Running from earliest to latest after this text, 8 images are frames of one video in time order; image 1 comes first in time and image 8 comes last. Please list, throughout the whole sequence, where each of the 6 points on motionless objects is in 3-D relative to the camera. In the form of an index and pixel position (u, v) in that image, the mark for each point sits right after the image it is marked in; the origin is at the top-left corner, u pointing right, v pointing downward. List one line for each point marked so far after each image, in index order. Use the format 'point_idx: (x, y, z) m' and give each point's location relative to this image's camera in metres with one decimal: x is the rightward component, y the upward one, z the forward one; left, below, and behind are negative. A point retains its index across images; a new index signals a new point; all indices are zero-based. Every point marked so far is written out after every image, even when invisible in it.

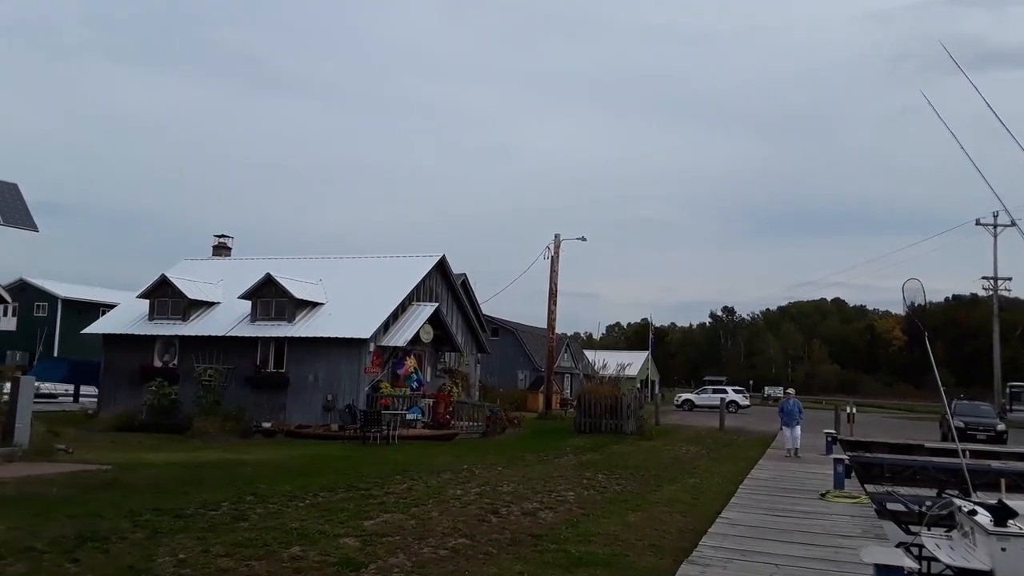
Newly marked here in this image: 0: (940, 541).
0: (+5.8, -3.4, +10.5) m
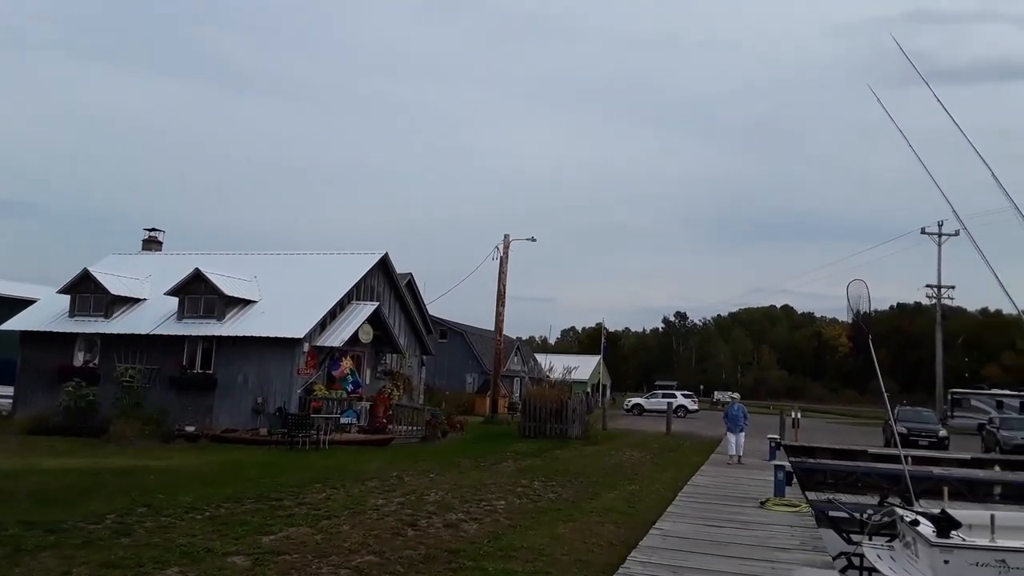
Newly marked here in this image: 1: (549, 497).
0: (+4.8, -3.4, +10.1) m
1: (+0.6, -3.5, +12.8) m
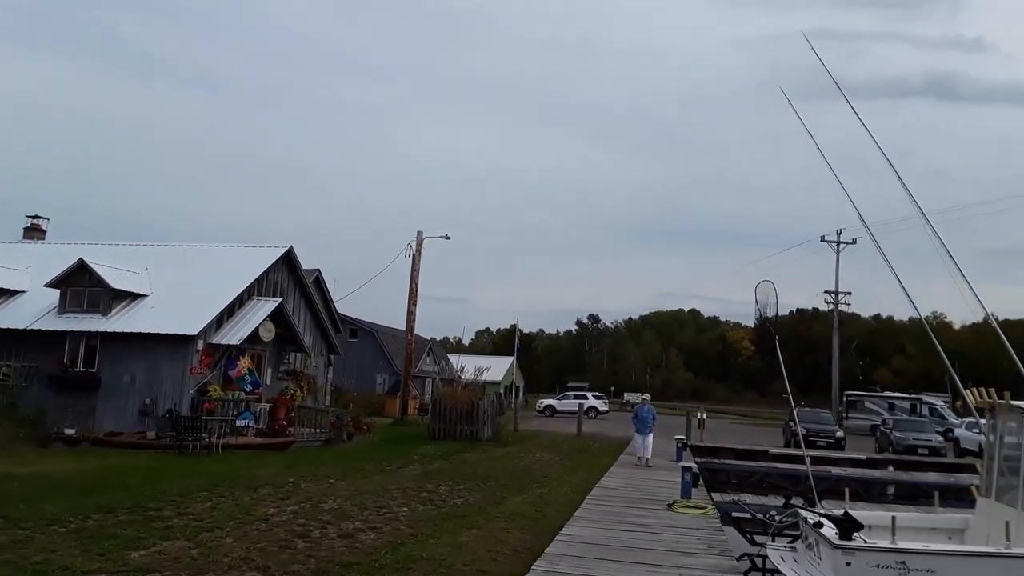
0: (+3.6, -3.4, +10.0) m
1: (-0.9, -3.4, +12.3) m
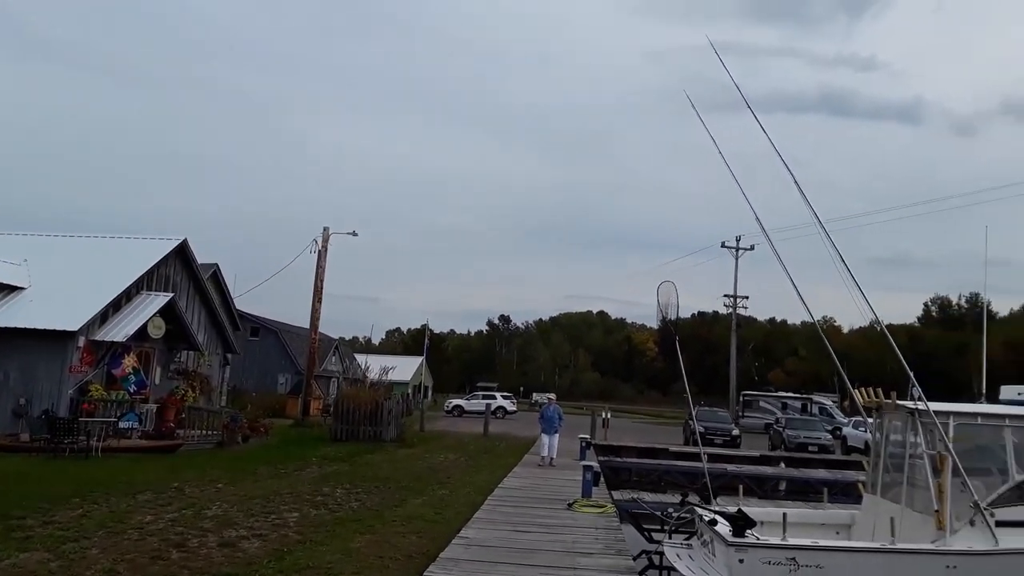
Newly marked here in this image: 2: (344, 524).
0: (+2.2, -3.4, +10.1) m
1: (-2.5, -3.4, +11.8) m
2: (-2.2, -3.1, +10.2) m
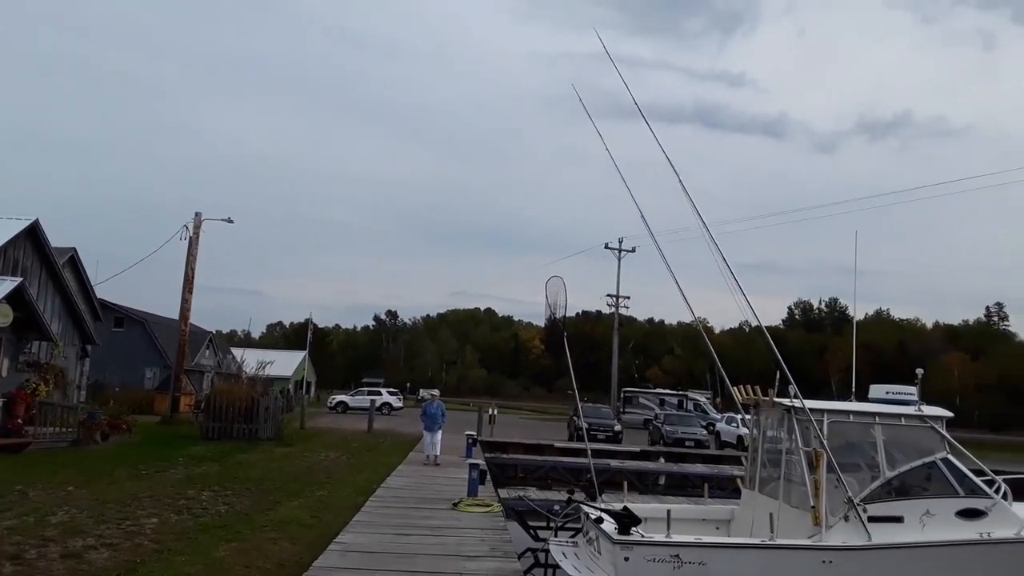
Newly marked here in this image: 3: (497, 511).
0: (+0.7, -3.4, +9.9) m
1: (-4.2, -3.2, +11.0) m
2: (-3.7, -3.0, +9.4) m
3: (-0.2, -3.4, +11.9) m
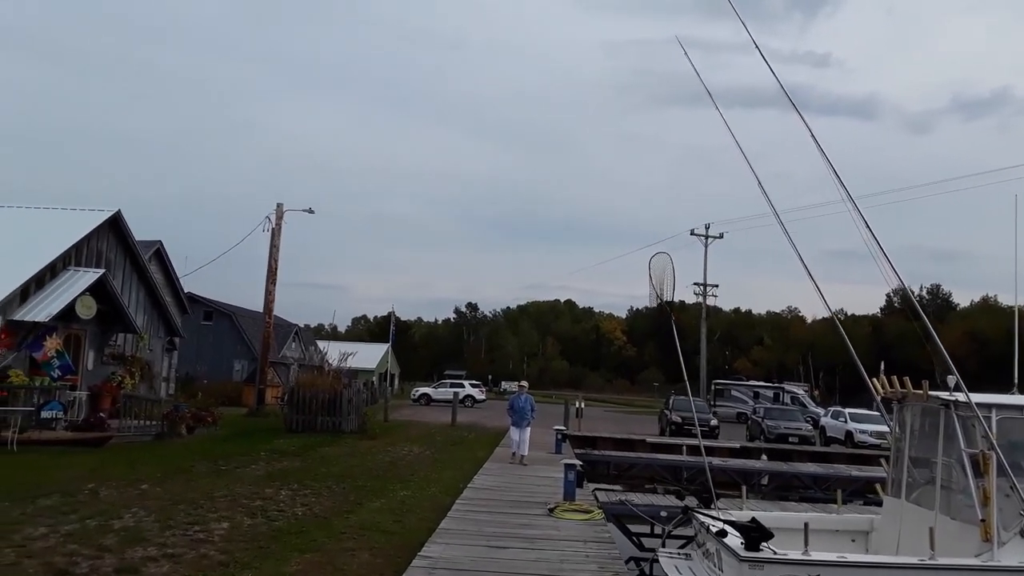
0: (+1.9, -3.1, +8.5) m
1: (-2.9, -2.9, +10.1) m
2: (-2.5, -2.7, +8.5) m
3: (+1.2, -3.2, +10.6) m
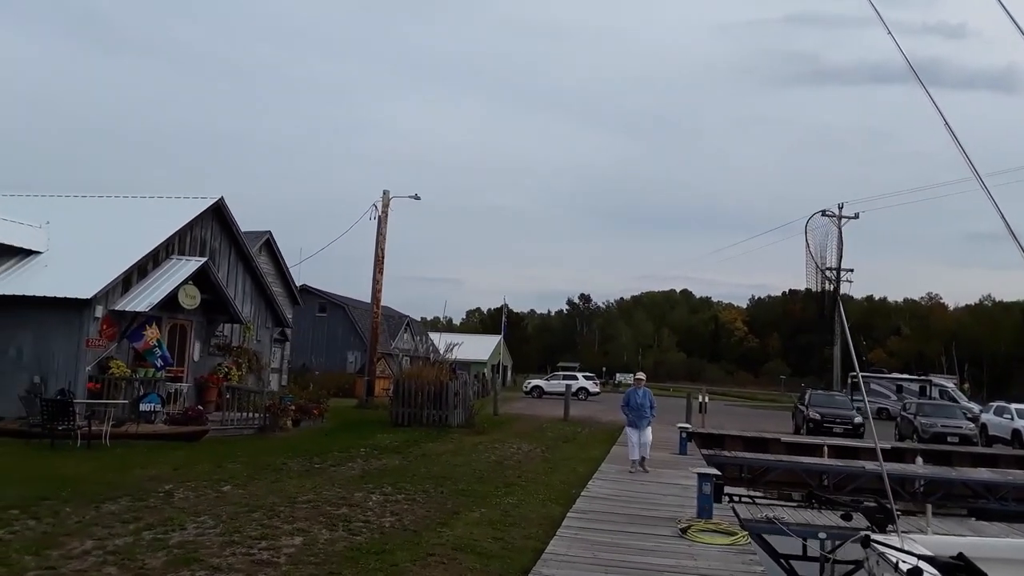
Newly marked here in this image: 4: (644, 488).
0: (+3.0, -2.8, +6.5) m
1: (-1.5, -2.7, +8.7) m
2: (-1.4, -2.5, +7.1) m
3: (+2.6, -2.8, +8.6) m
4: (+2.1, -3.1, +12.0) m
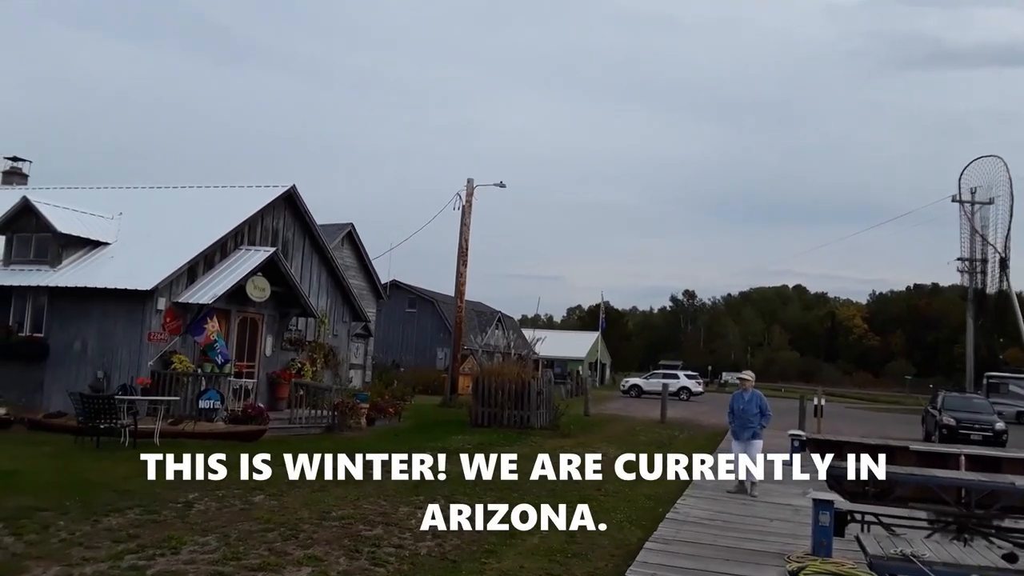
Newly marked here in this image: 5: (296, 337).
0: (+3.2, -2.6, +4.4) m
1: (-0.9, -2.5, +7.2) m
2: (-1.0, -2.3, +5.6) m
3: (+3.1, -2.6, +6.6) m
4: (+3.0, -2.9, +10.1) m
5: (-5.5, -1.3, +19.7) m
